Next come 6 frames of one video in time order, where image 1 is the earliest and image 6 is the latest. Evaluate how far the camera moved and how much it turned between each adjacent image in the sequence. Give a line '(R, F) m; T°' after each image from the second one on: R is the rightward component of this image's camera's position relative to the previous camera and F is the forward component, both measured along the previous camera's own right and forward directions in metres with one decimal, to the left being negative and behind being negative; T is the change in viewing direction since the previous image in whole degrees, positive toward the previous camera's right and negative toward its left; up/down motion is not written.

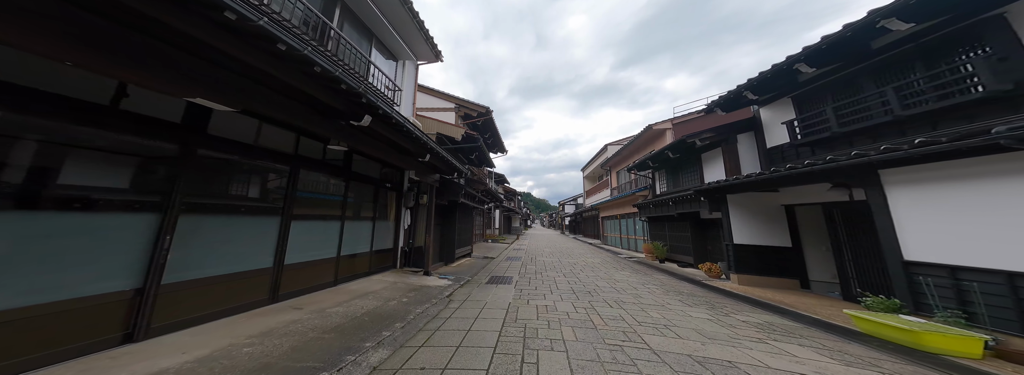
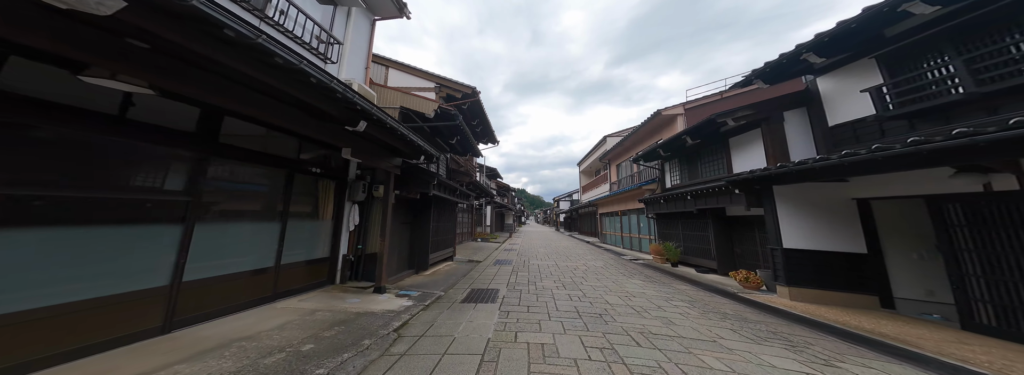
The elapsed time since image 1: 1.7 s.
(+0.2, +1.7) m; +1°
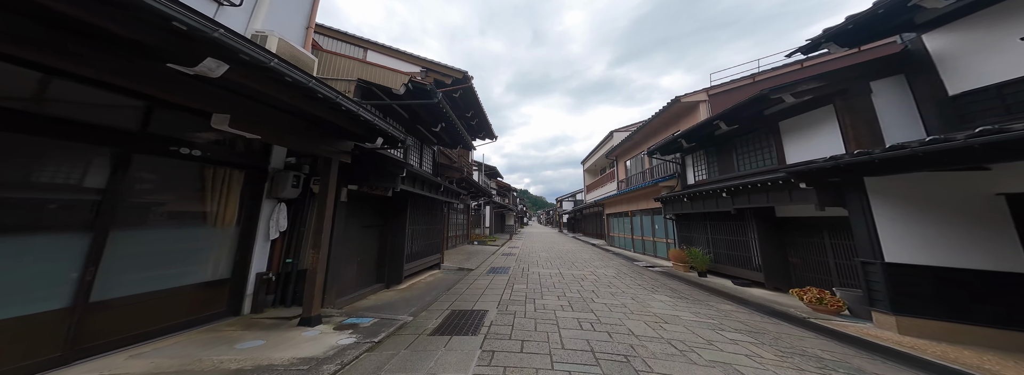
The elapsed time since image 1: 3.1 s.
(+0.2, +1.5) m; -1°
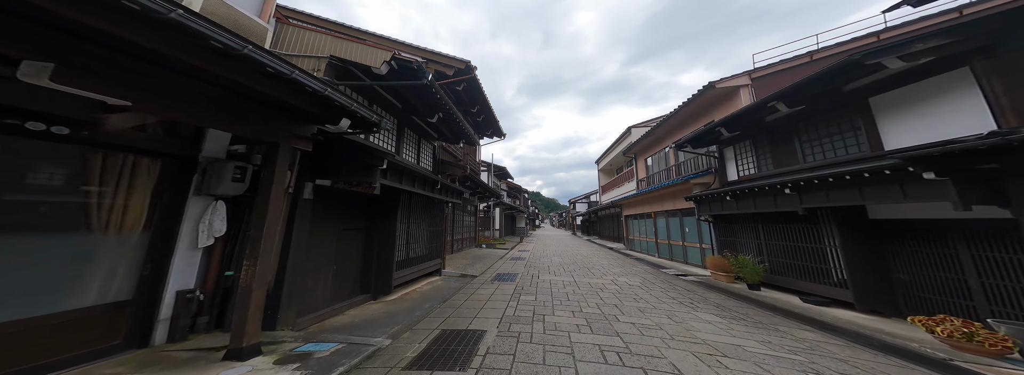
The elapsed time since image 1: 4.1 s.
(+0.2, +0.9) m; -3°
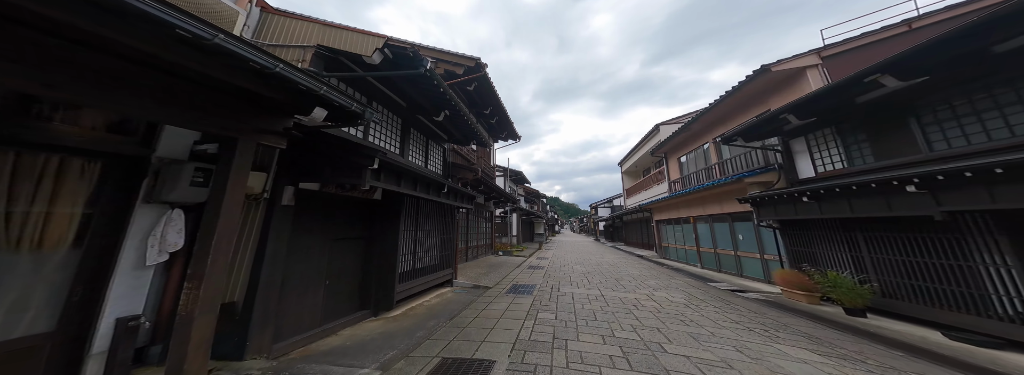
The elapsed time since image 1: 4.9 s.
(+0.1, +0.7) m; -4°
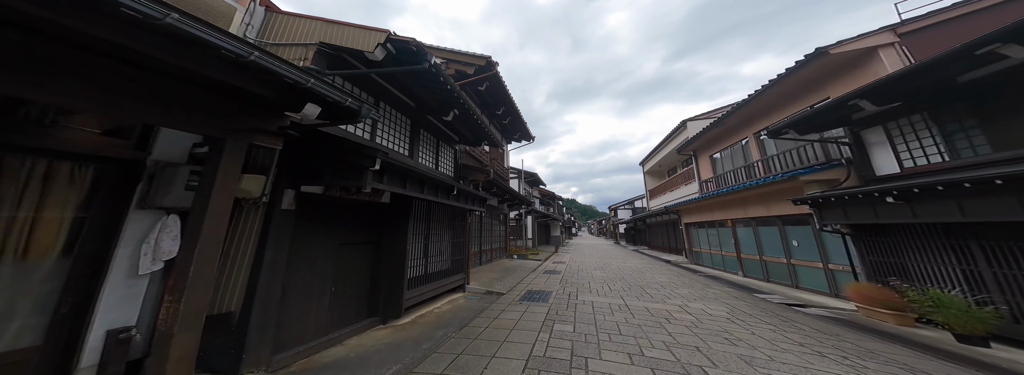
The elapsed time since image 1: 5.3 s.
(+0.1, +0.3) m; -4°
